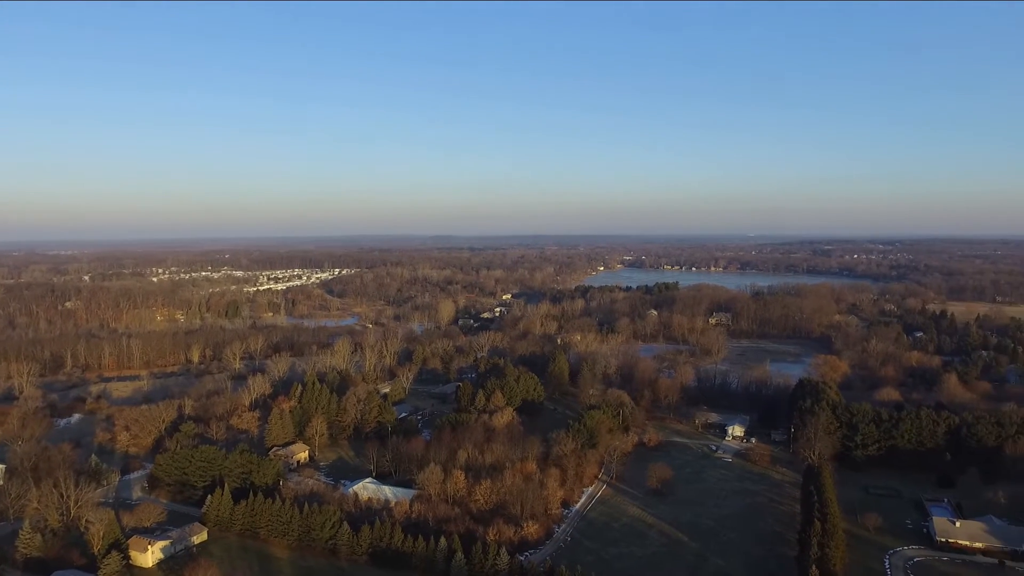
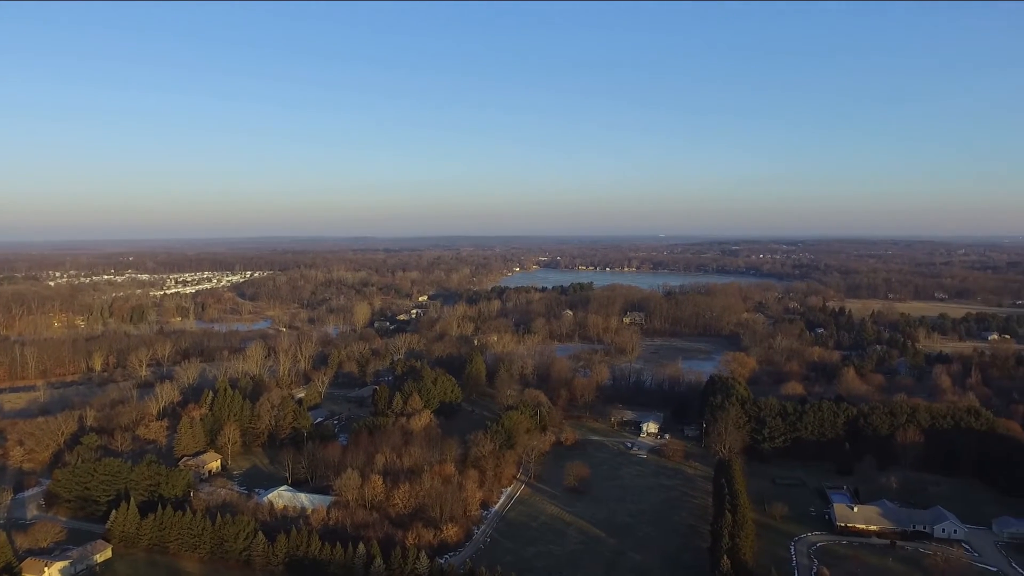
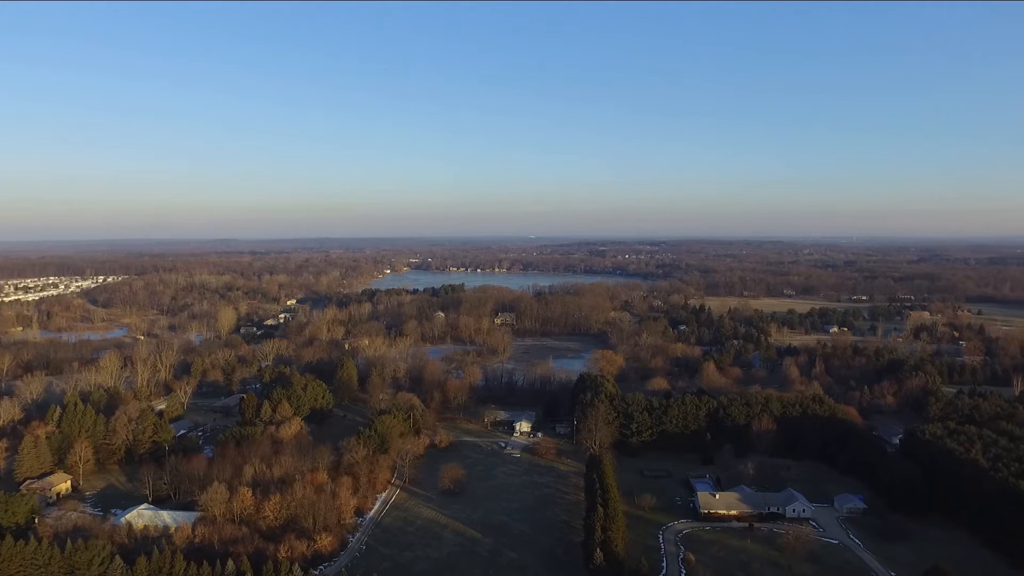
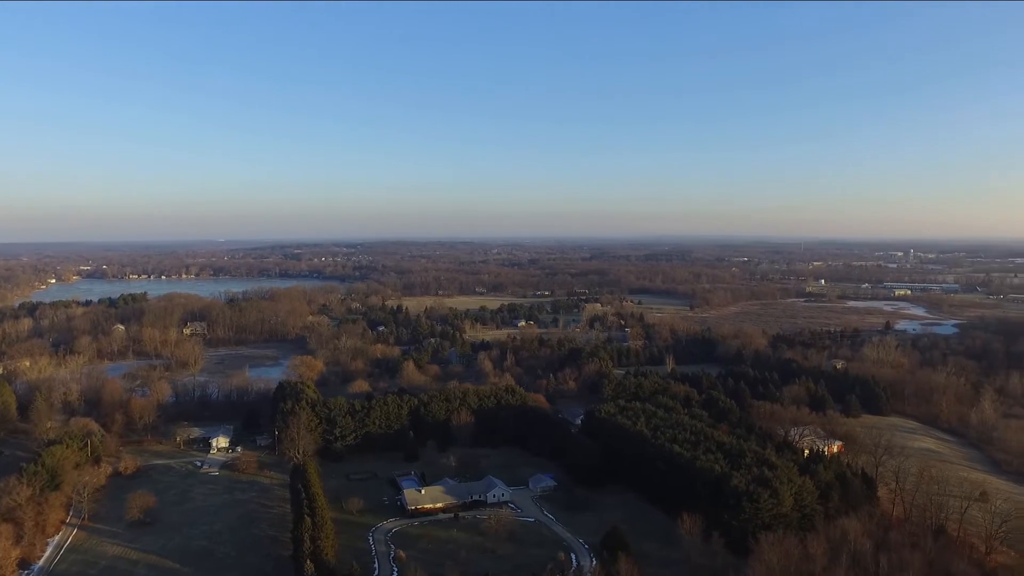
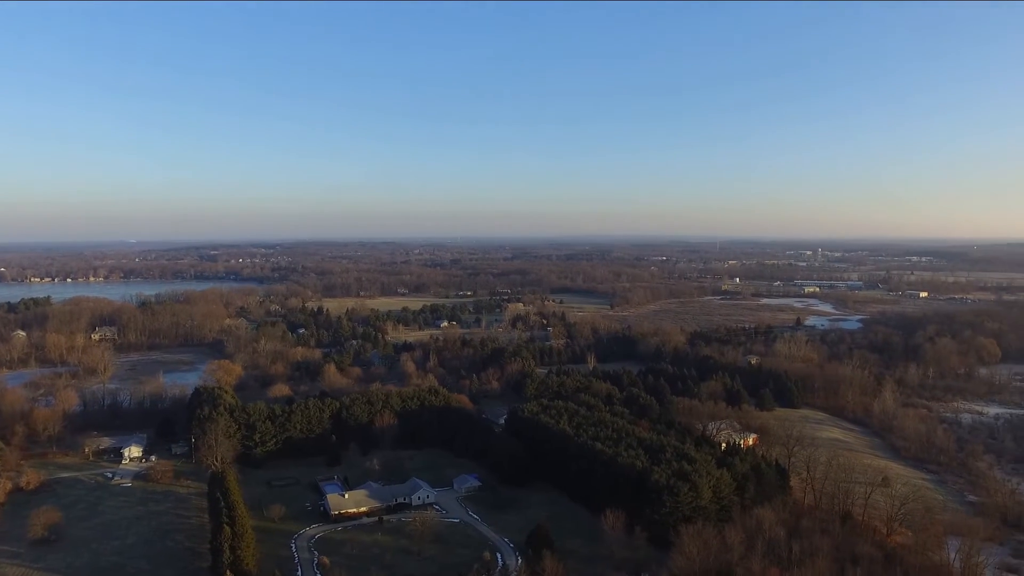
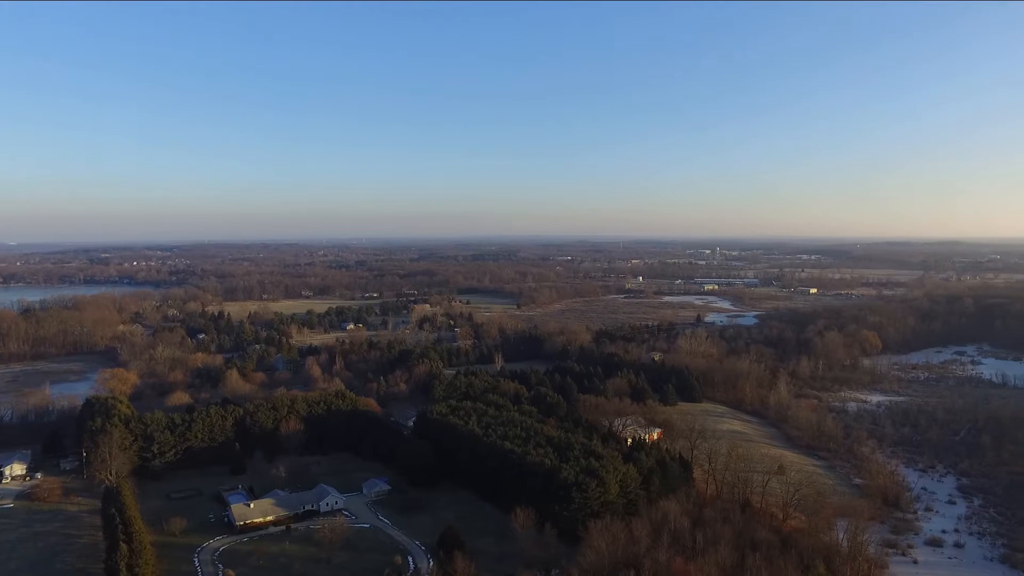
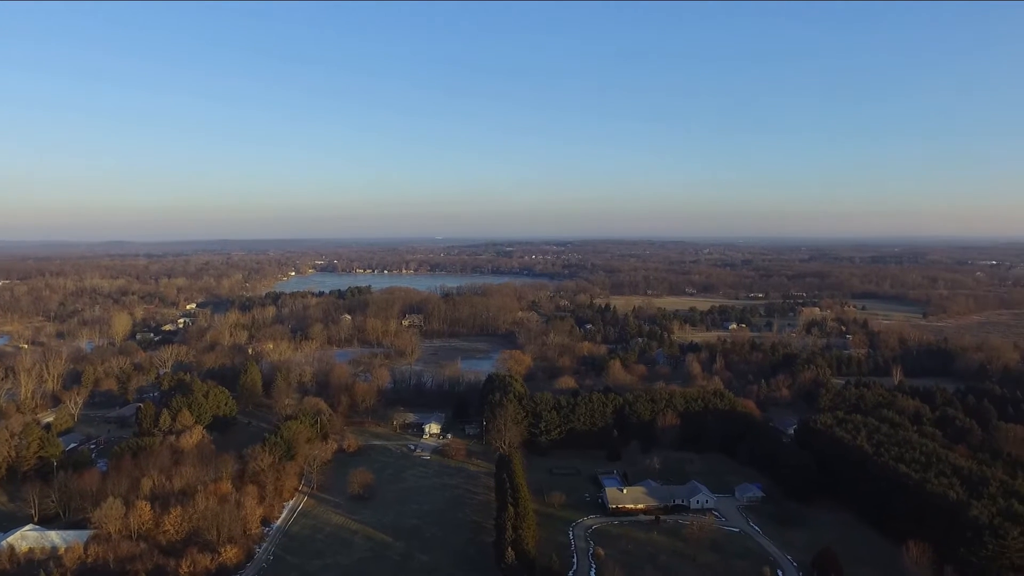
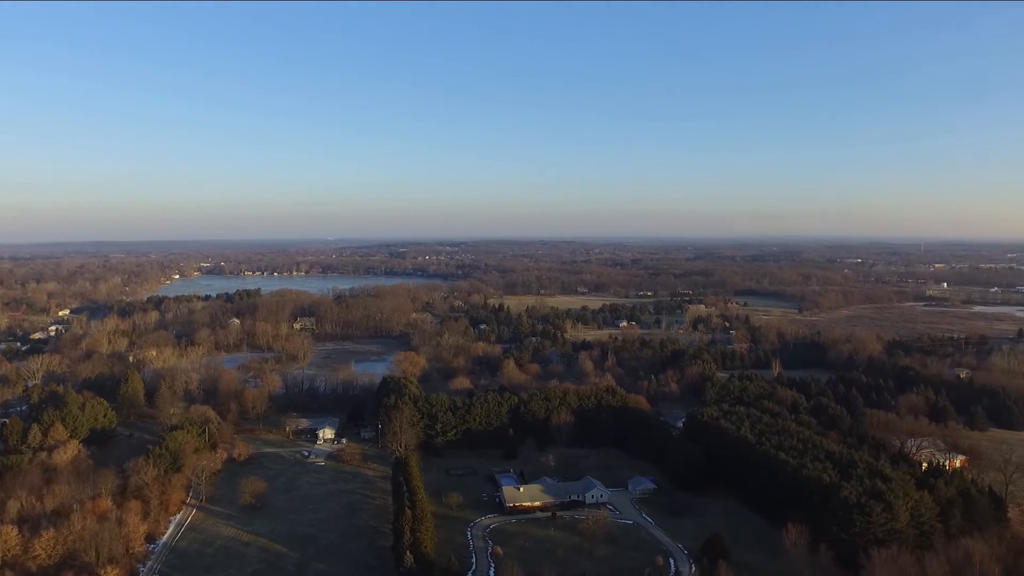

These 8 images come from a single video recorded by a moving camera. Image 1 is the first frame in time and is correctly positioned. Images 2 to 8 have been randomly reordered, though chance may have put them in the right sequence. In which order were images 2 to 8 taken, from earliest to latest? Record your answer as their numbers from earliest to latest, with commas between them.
2, 3, 7, 8, 4, 5, 6
